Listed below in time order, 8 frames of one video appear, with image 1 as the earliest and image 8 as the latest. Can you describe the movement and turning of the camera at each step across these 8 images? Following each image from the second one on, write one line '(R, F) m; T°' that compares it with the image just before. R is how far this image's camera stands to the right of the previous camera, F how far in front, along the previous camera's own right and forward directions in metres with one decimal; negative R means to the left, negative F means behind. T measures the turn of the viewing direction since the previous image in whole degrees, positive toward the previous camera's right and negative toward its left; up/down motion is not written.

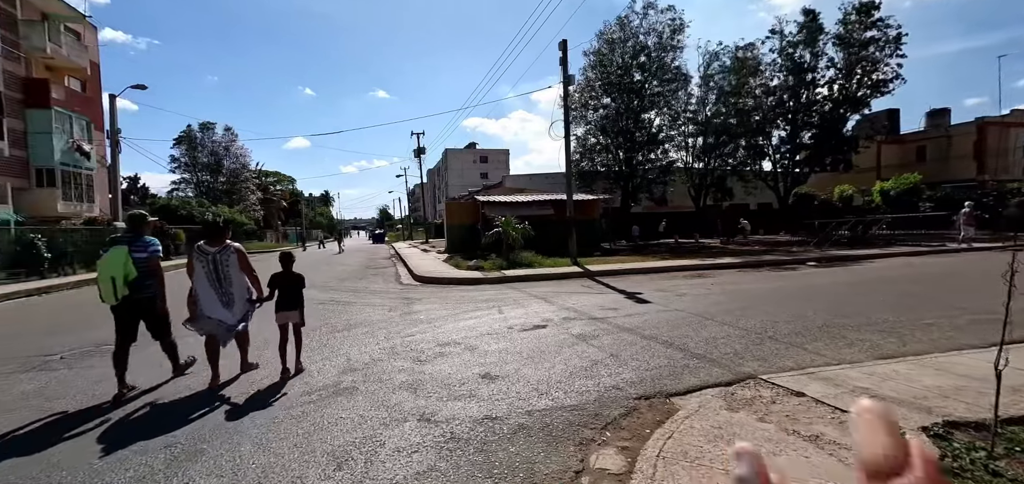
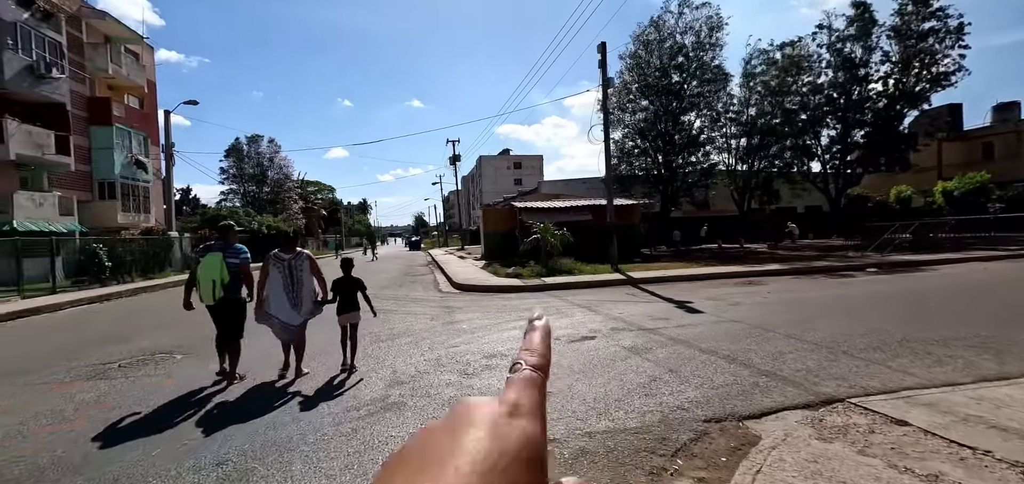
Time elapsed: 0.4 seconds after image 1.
(-0.3, +0.3) m; -4°
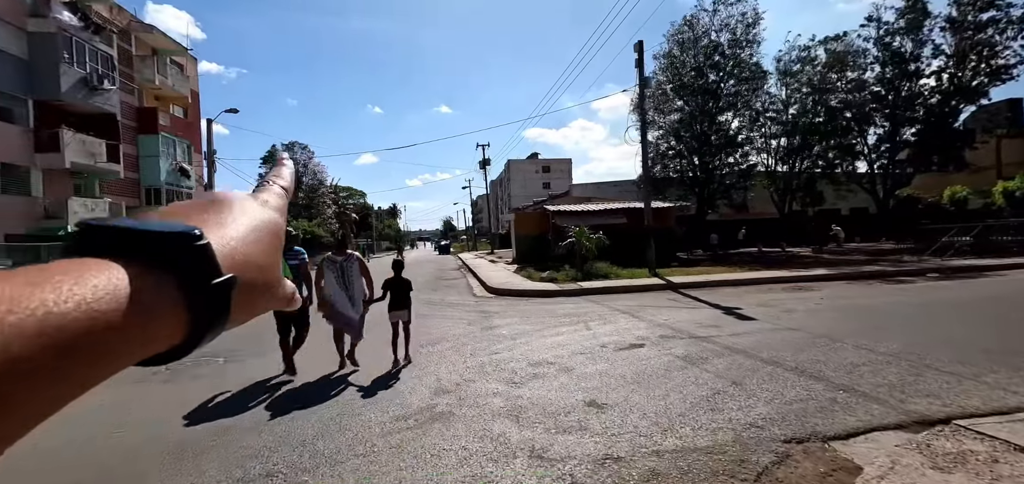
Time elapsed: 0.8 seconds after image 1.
(-0.4, +0.2) m; -3°
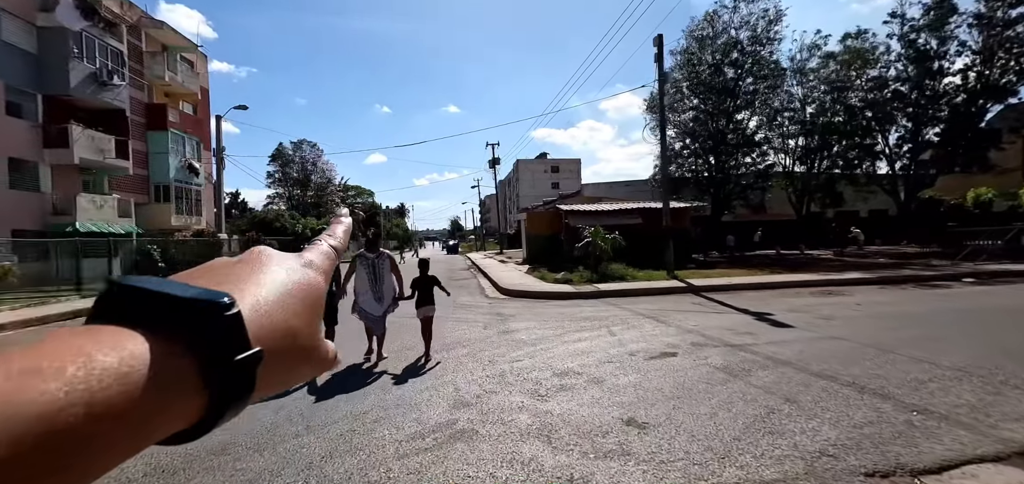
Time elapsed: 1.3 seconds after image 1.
(-0.3, +0.5) m; -1°
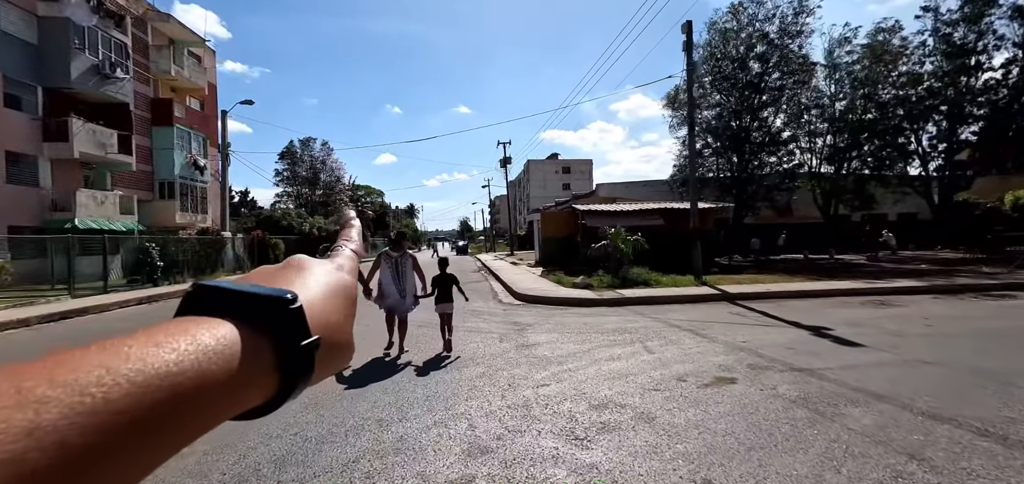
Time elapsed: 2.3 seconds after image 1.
(-0.3, +1.1) m; -1°
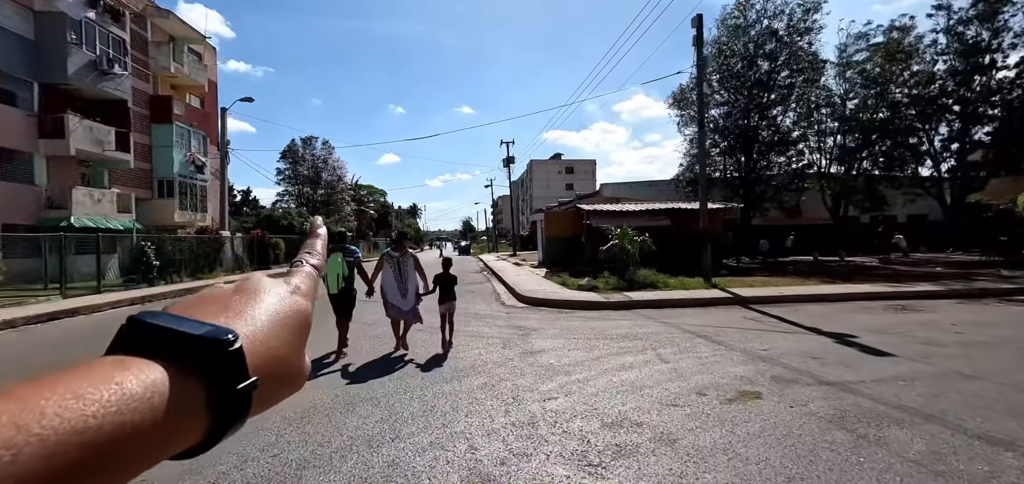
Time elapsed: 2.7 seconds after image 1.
(0.0, +0.5) m; 0°
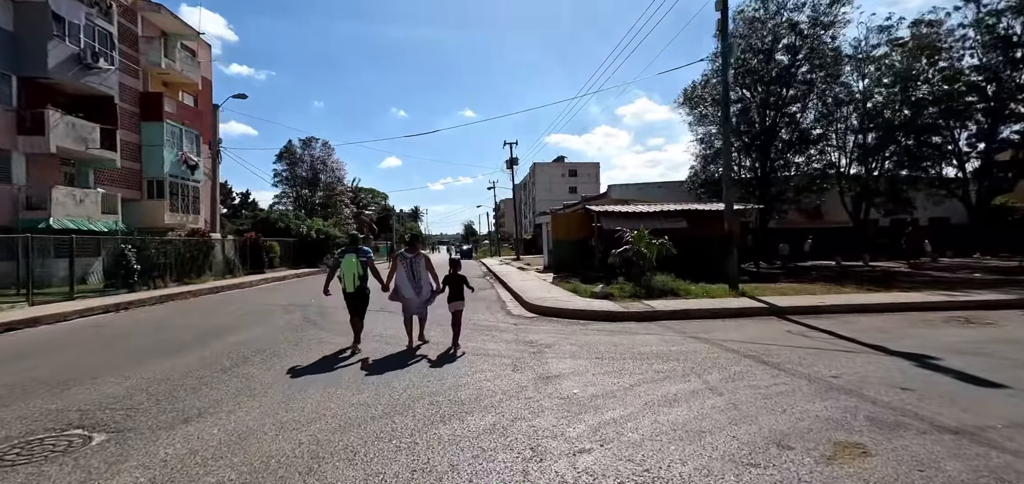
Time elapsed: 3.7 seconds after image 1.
(-0.2, +1.3) m; 0°
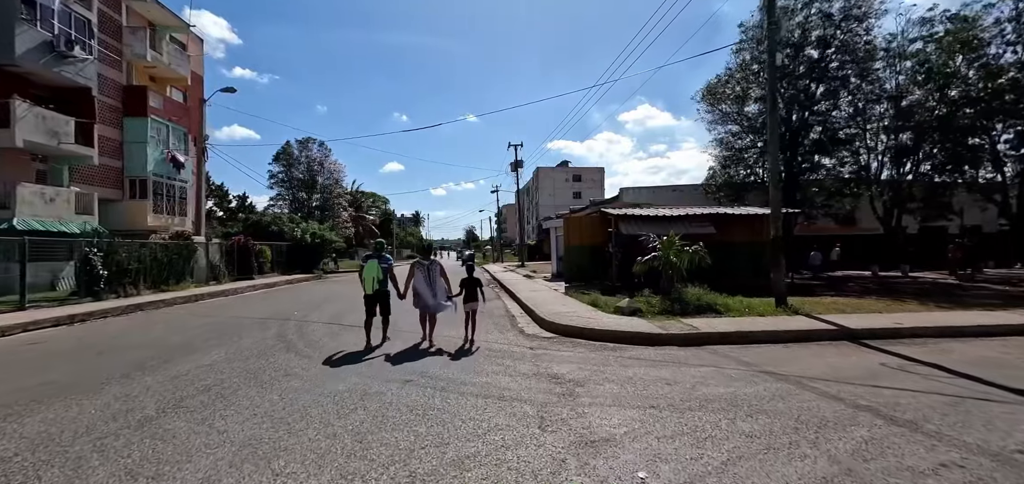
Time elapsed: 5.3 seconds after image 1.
(-0.3, +1.8) m; 0°
